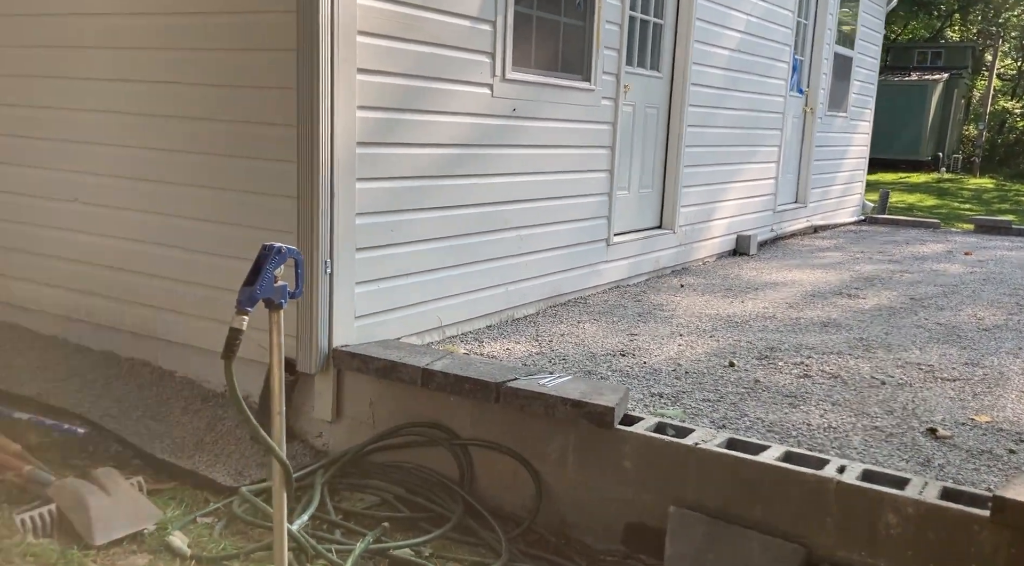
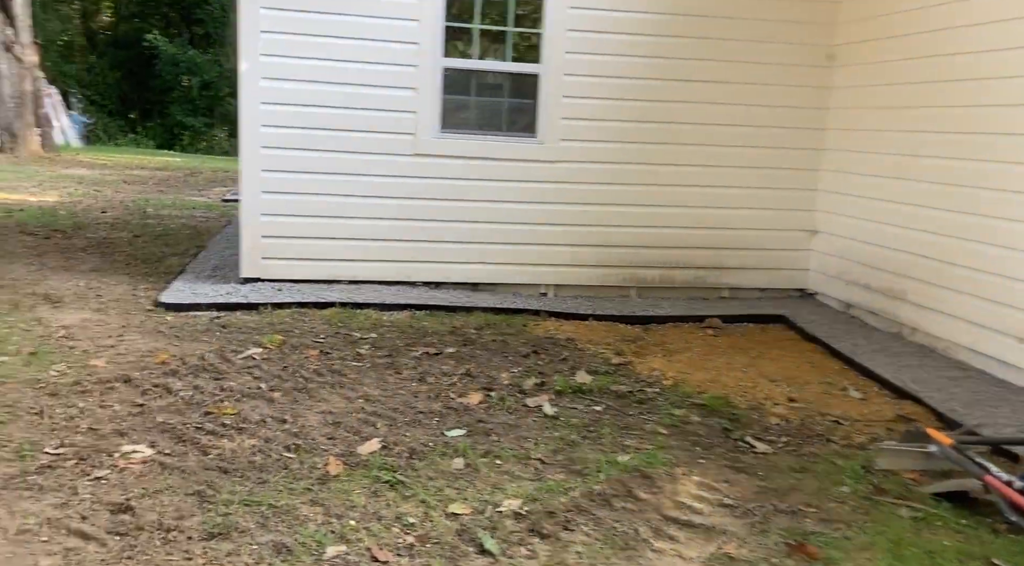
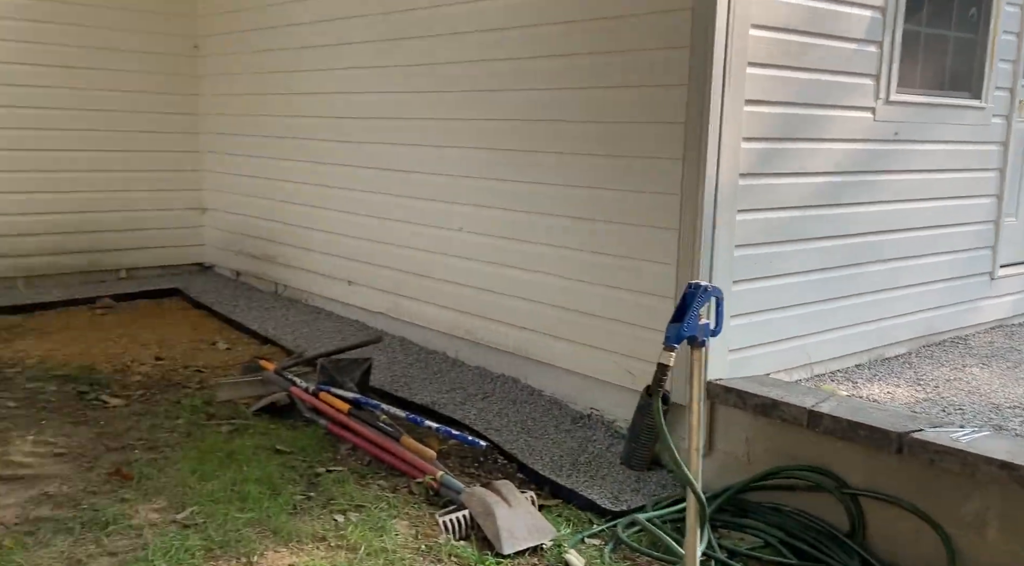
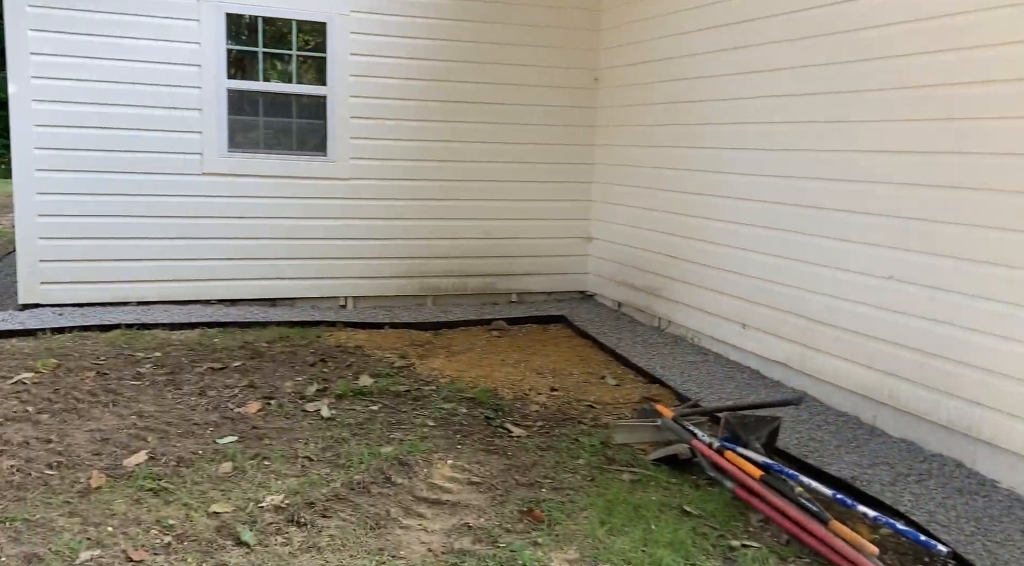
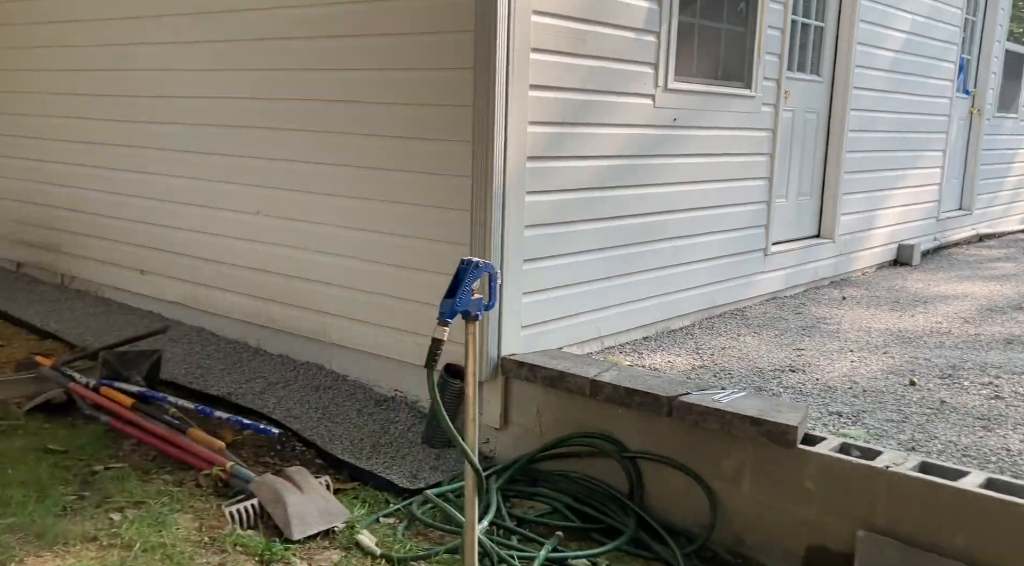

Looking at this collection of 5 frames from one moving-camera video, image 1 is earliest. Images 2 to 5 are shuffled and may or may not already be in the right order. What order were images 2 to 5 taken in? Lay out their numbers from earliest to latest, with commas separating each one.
5, 3, 4, 2
